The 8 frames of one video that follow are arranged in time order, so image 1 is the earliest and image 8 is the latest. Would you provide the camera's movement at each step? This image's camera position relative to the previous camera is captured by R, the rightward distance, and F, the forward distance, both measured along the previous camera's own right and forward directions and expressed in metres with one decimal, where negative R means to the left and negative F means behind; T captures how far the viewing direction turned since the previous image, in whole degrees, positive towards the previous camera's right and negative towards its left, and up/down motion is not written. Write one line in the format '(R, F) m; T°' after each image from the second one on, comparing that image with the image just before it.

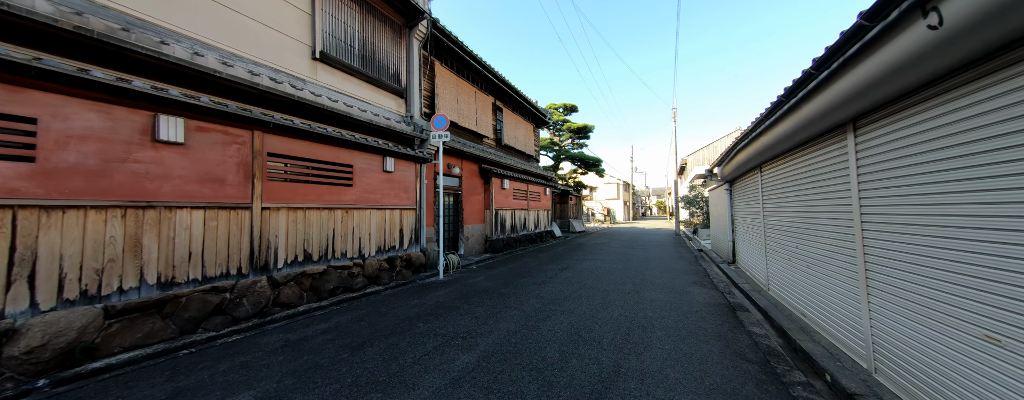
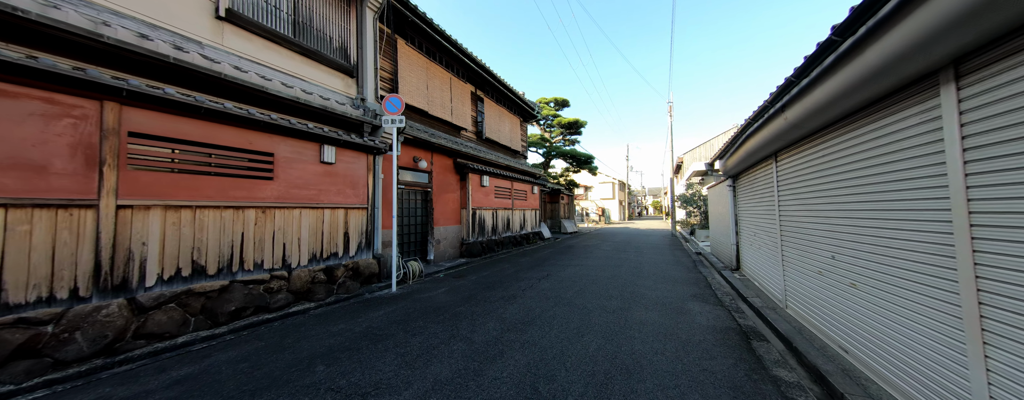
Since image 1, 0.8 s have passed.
(+0.5, +0.9) m; +1°
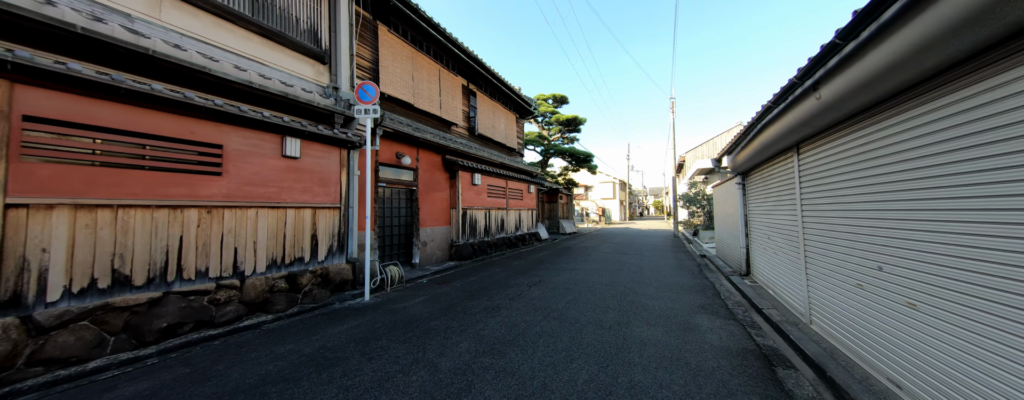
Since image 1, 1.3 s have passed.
(+0.2, +0.5) m; 0°
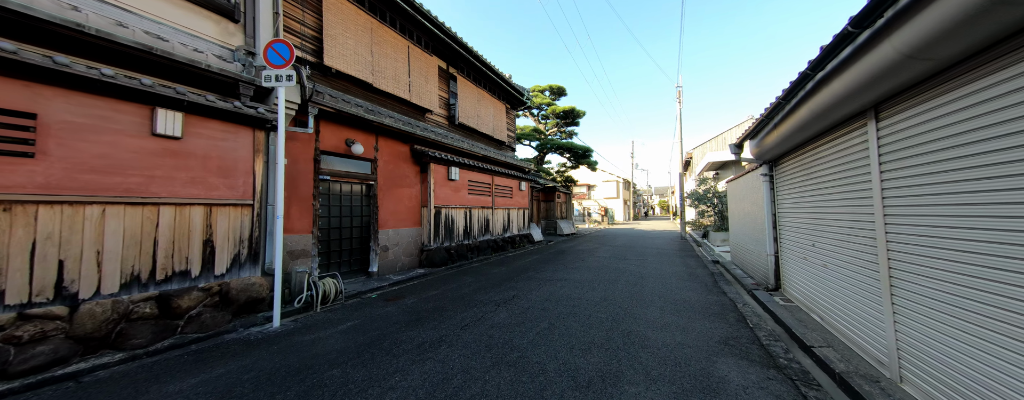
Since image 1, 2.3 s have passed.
(+0.6, +1.1) m; -1°
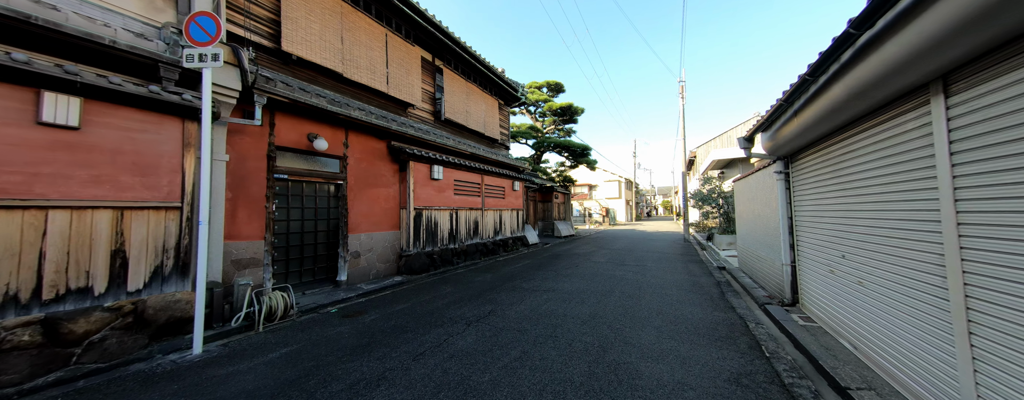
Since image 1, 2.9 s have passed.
(+0.4, +0.5) m; -1°
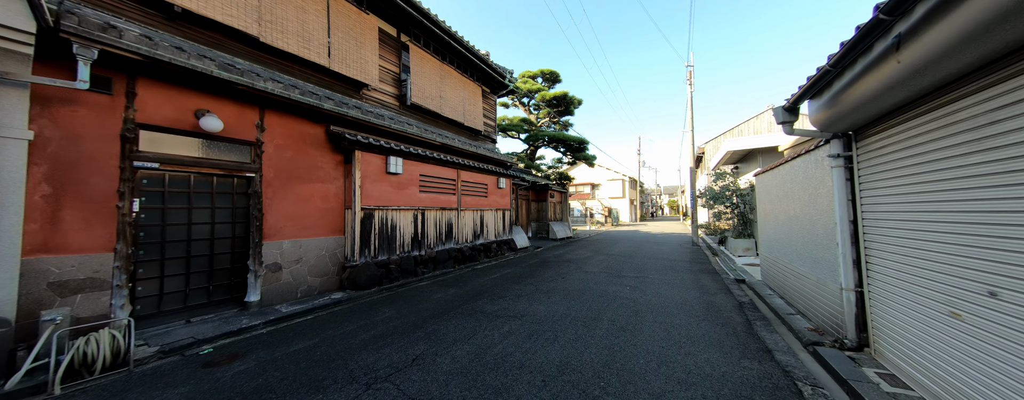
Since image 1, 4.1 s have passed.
(+0.7, +1.1) m; -1°
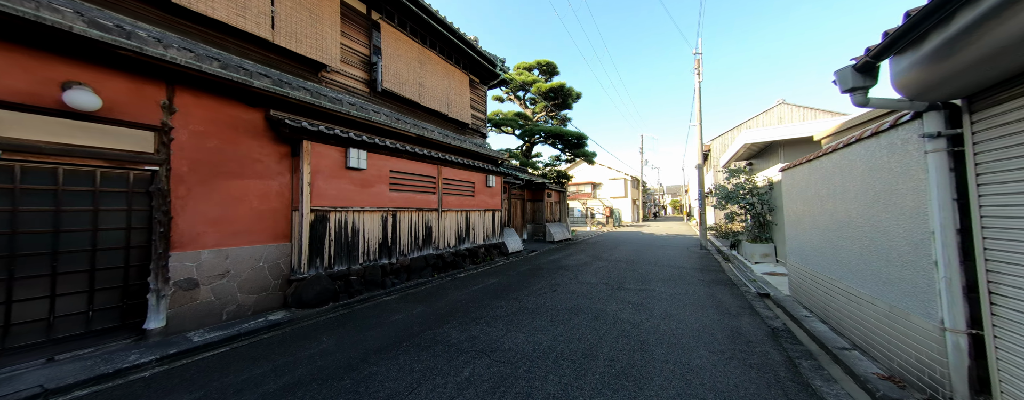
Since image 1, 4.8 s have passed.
(+0.4, +0.8) m; 0°
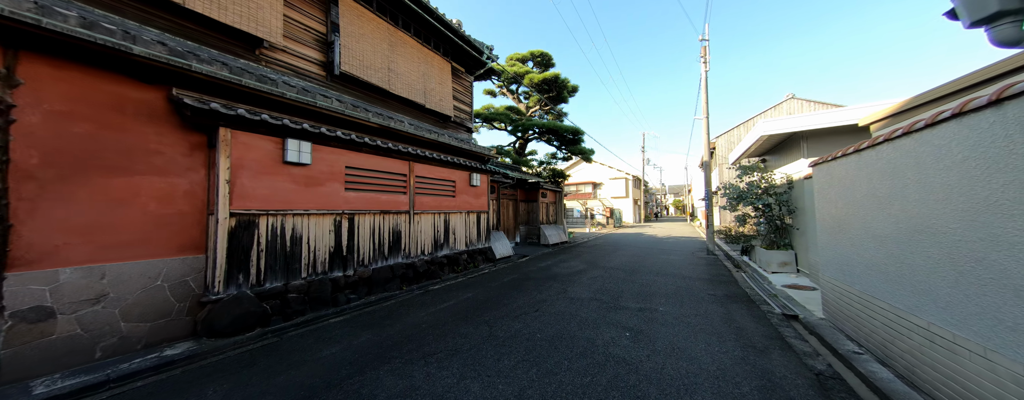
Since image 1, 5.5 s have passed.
(+0.4, +0.8) m; 0°
